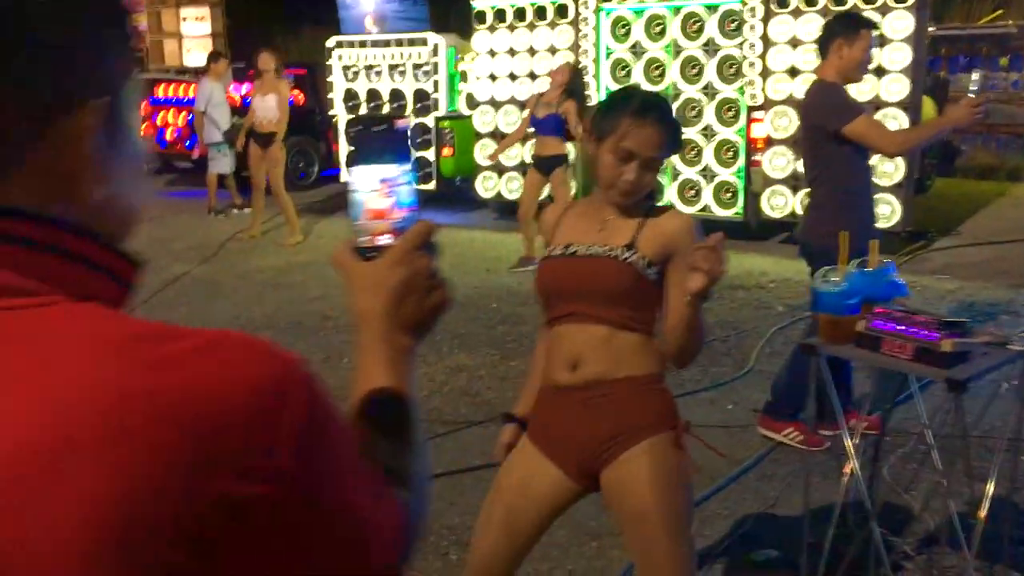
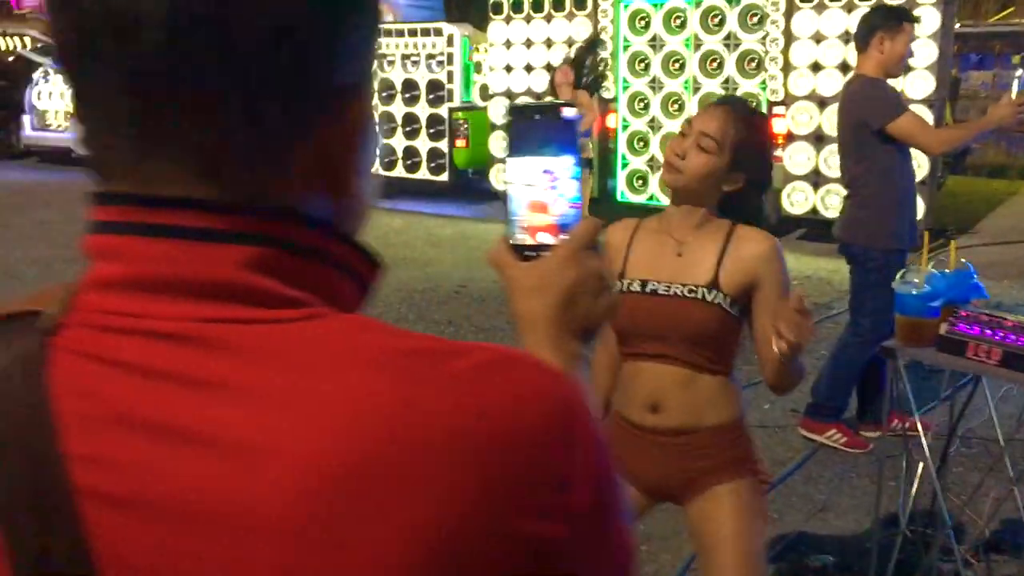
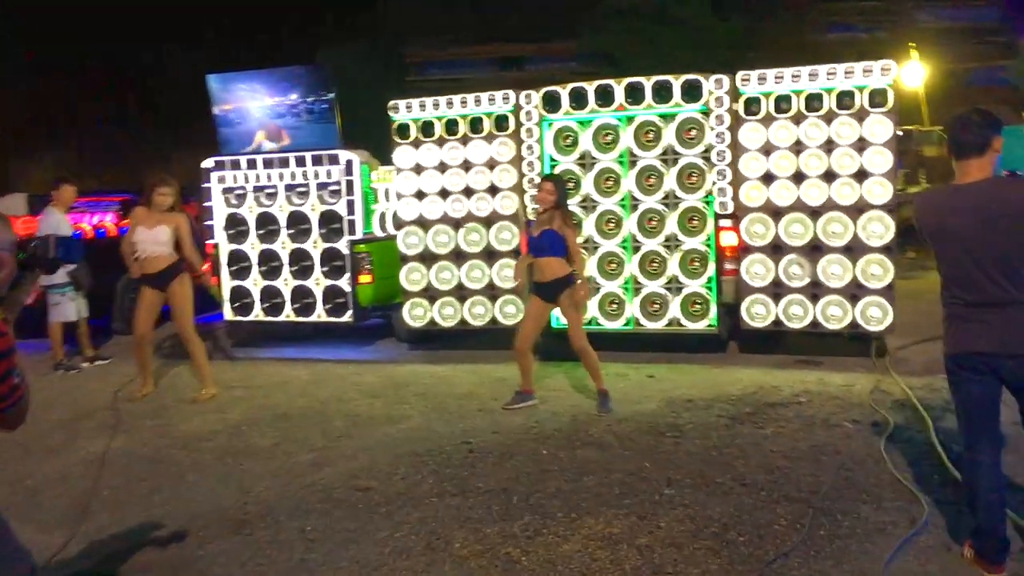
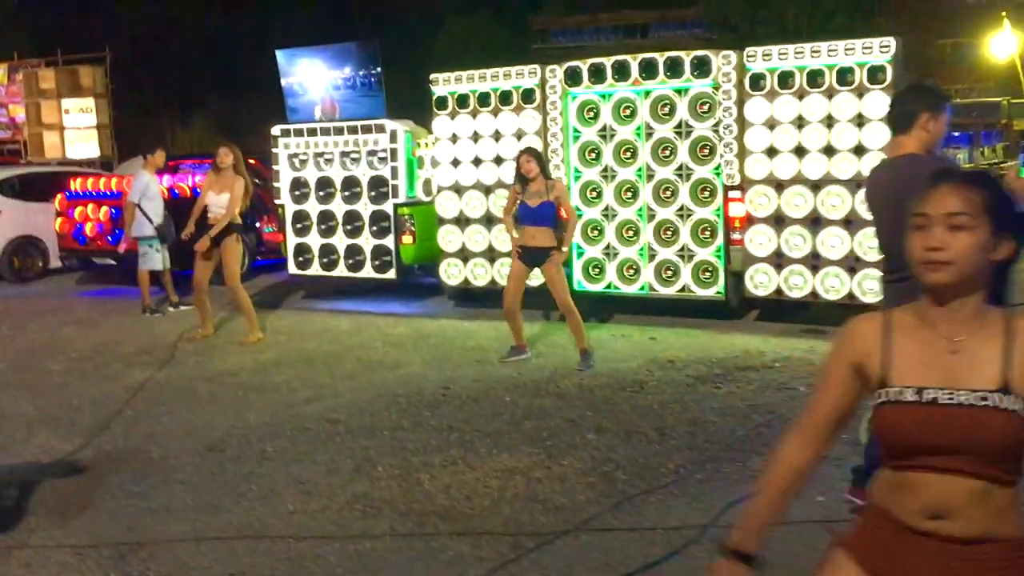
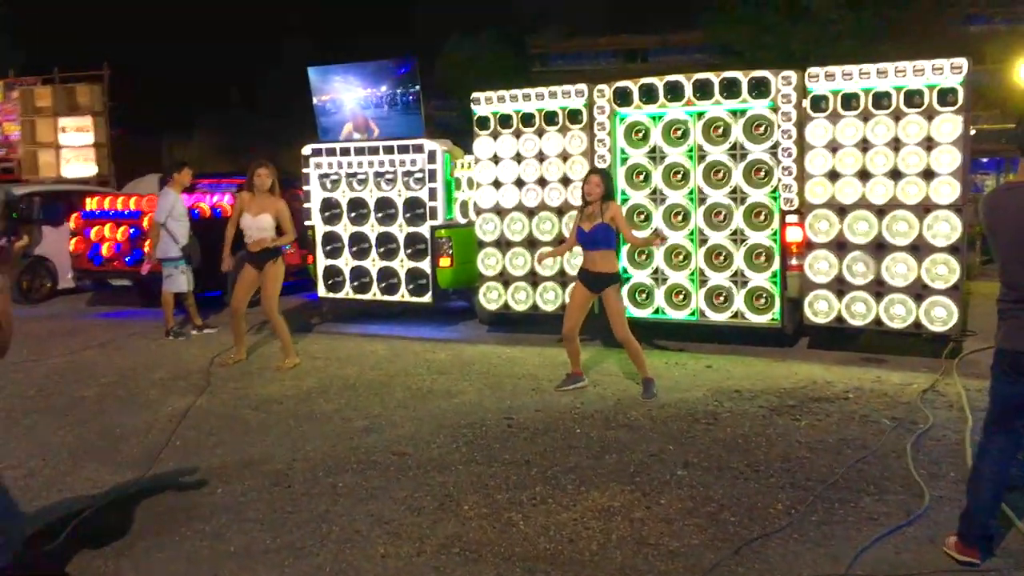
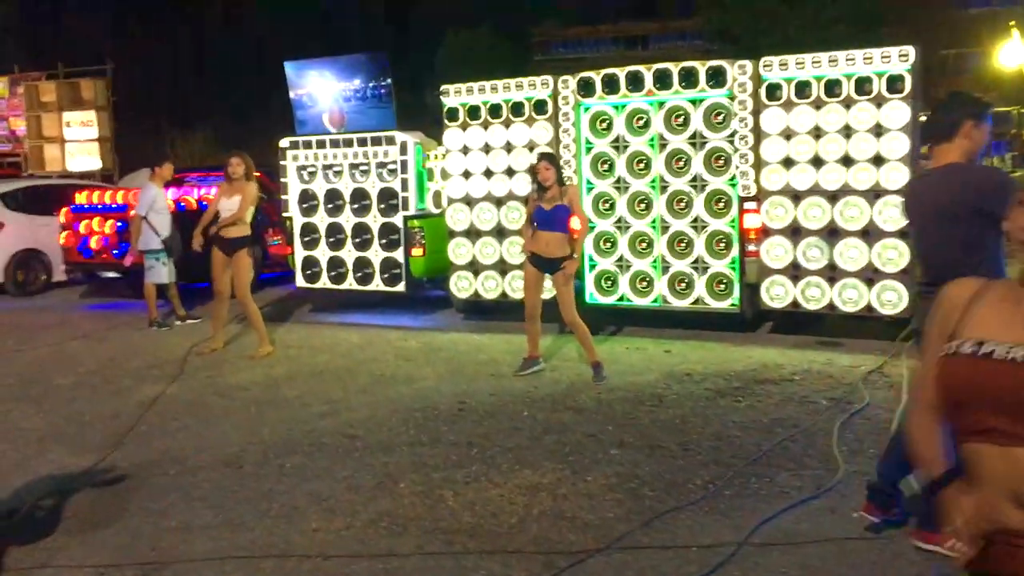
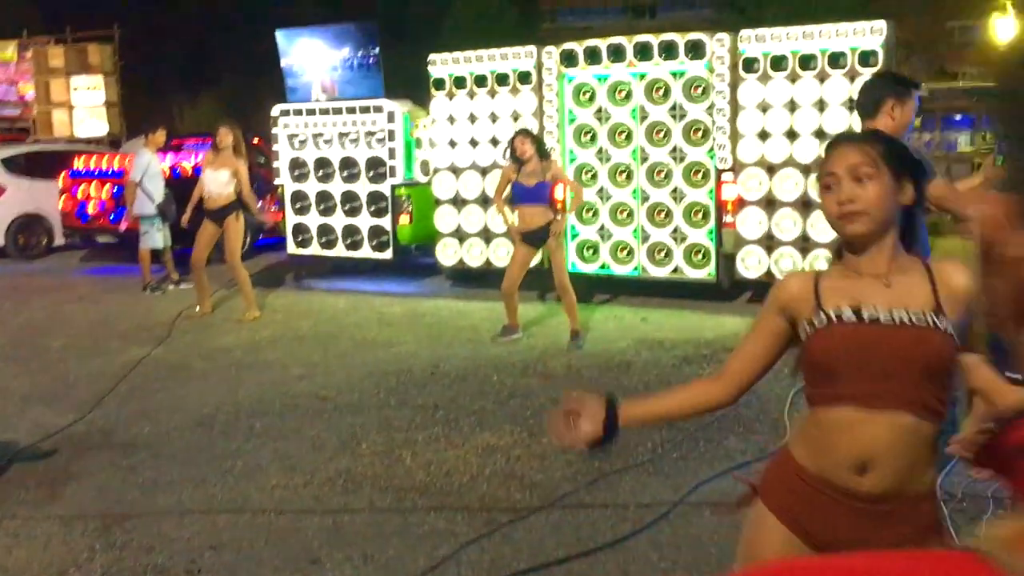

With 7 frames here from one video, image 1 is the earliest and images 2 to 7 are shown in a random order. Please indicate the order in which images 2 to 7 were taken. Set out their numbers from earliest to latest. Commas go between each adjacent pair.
2, 7, 4, 6, 5, 3
